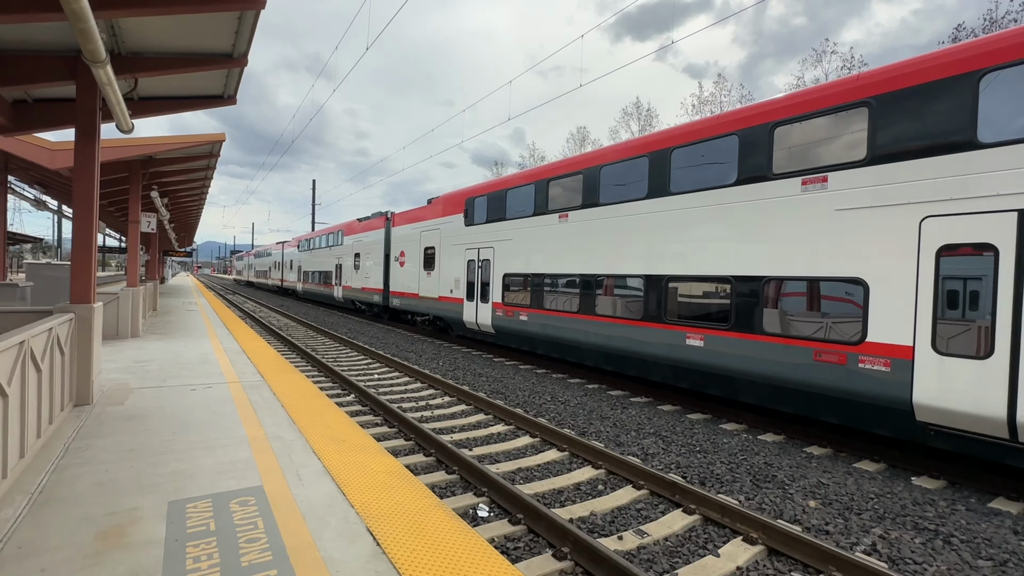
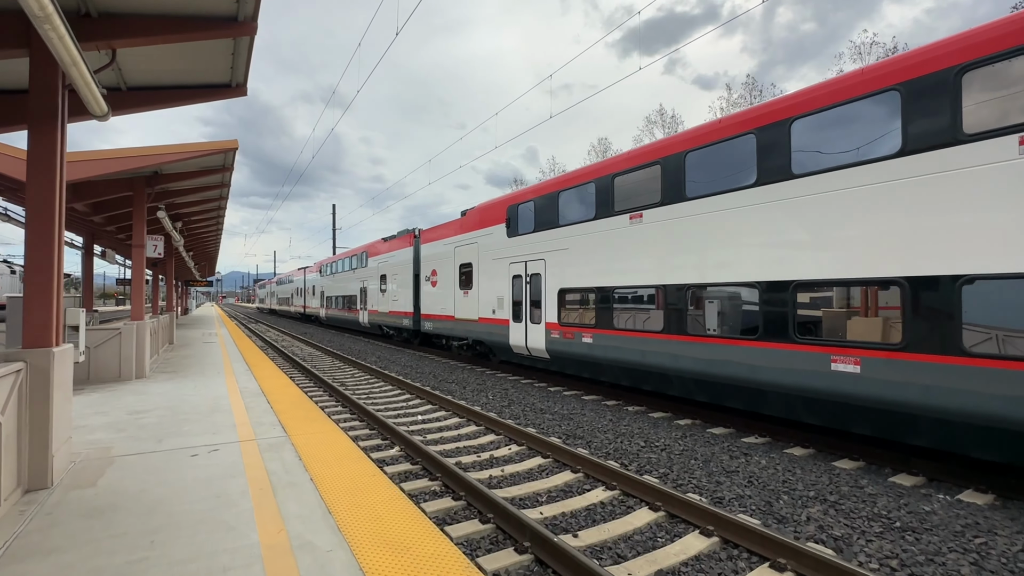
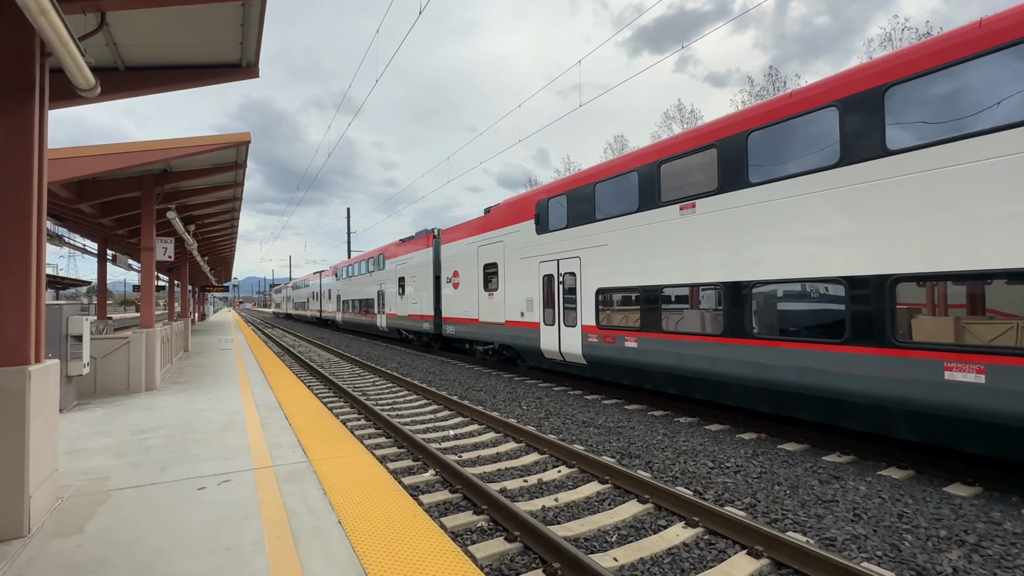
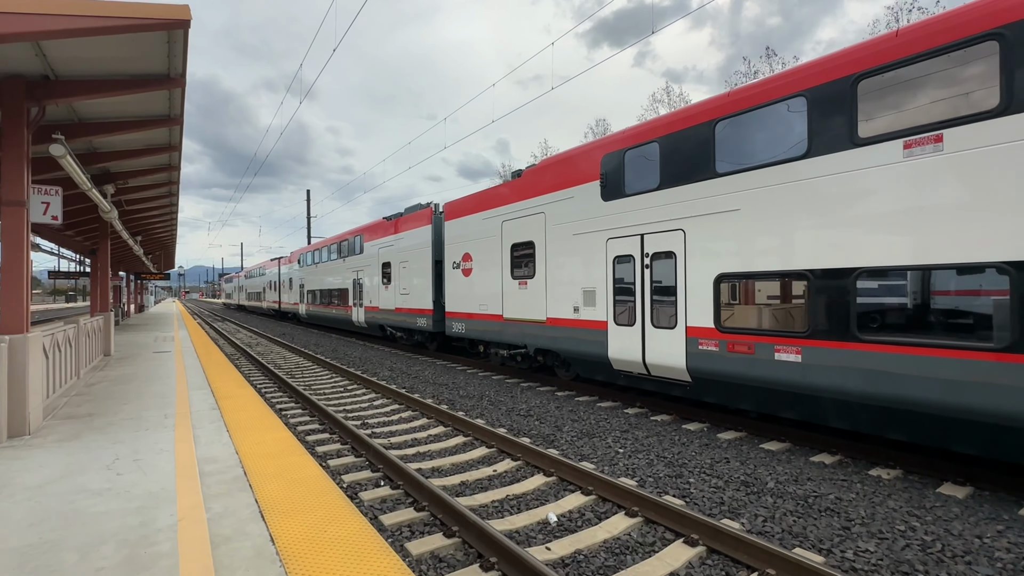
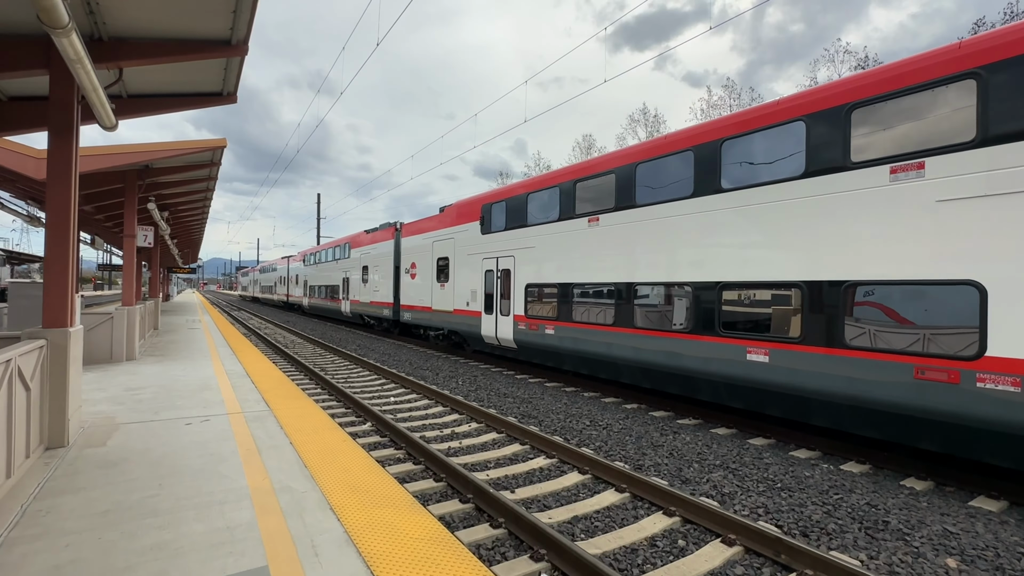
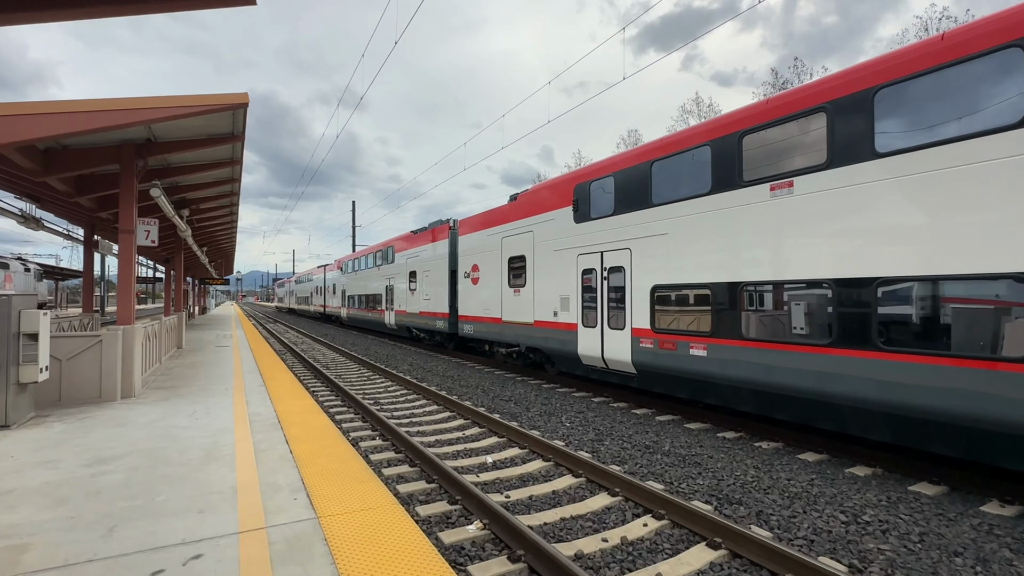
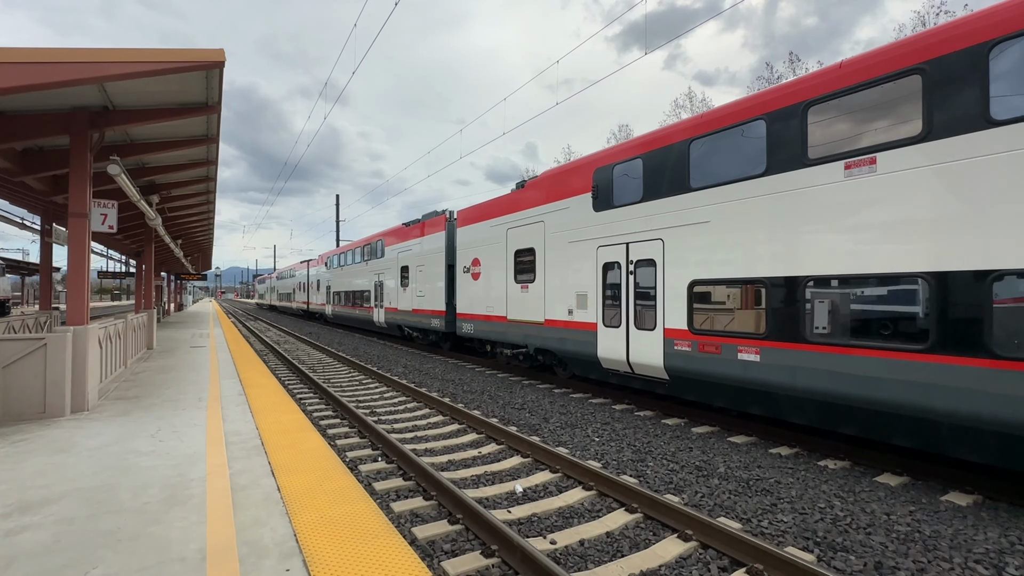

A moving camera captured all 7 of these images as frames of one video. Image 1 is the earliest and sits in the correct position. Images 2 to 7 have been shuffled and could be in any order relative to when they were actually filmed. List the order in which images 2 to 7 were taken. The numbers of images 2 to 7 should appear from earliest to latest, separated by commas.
5, 2, 3, 6, 7, 4
